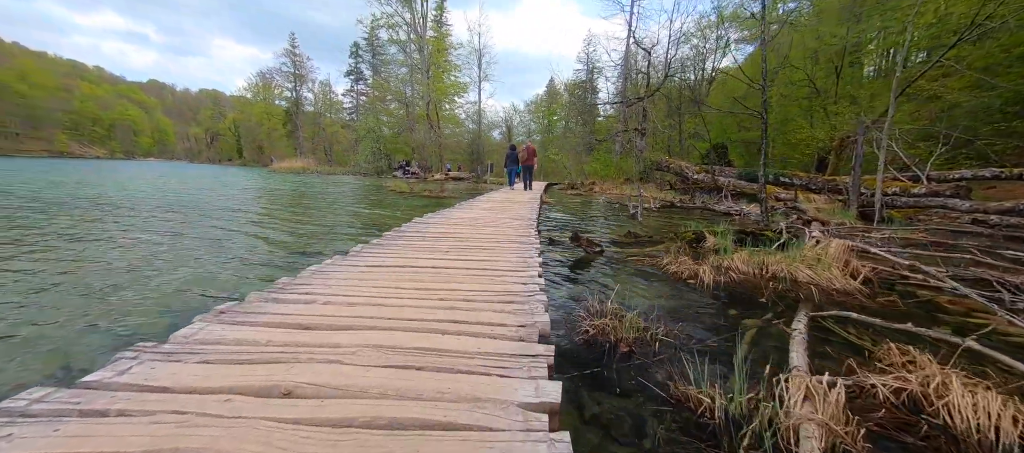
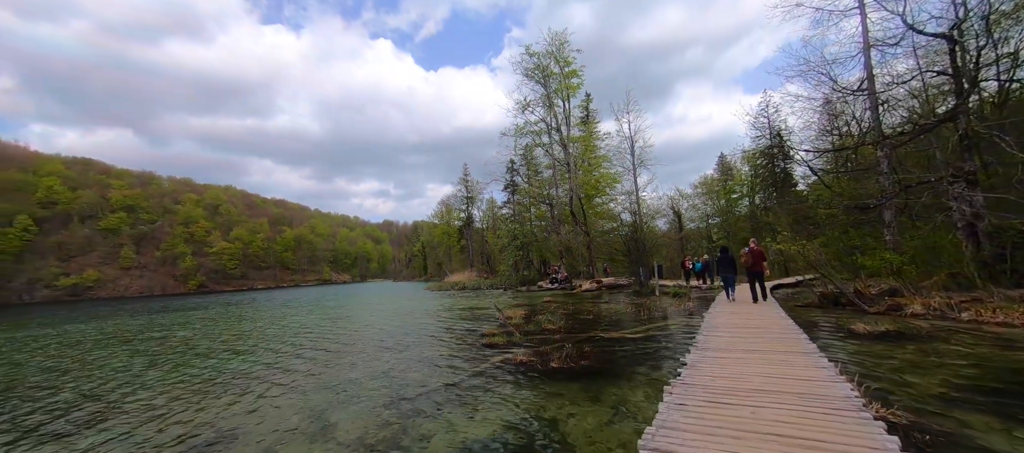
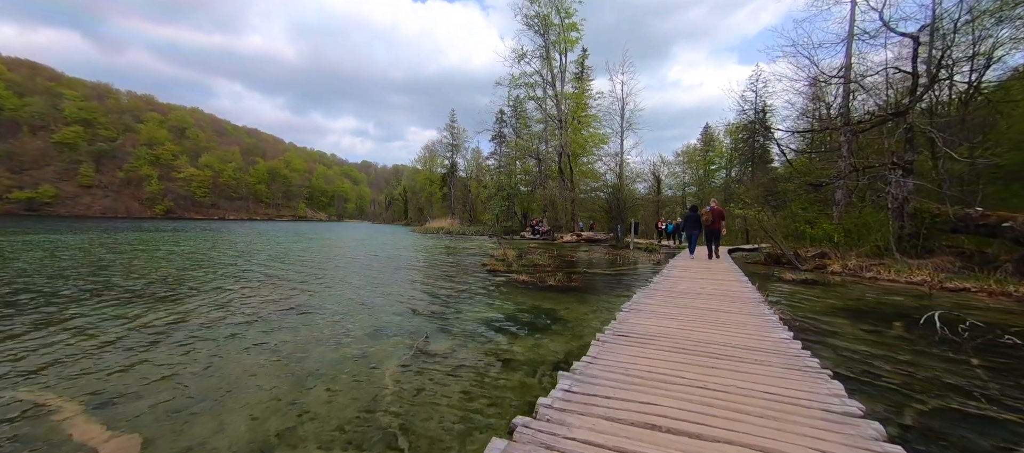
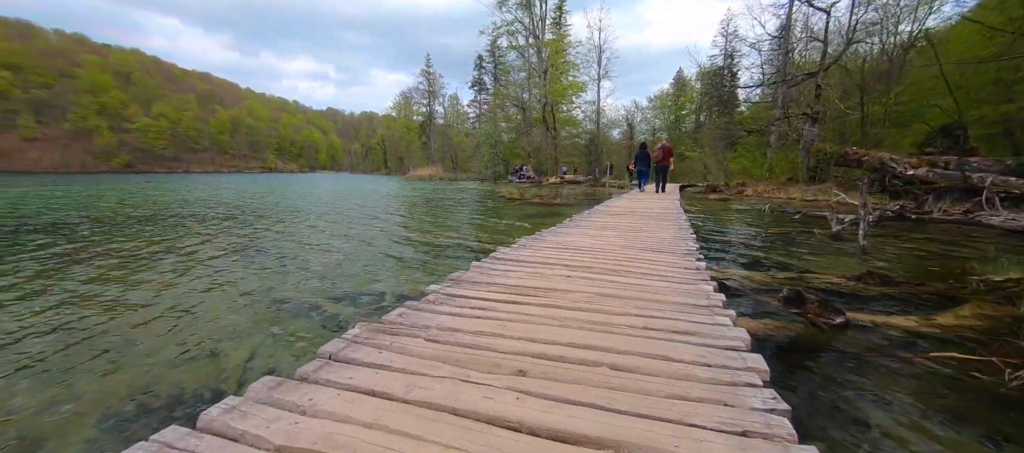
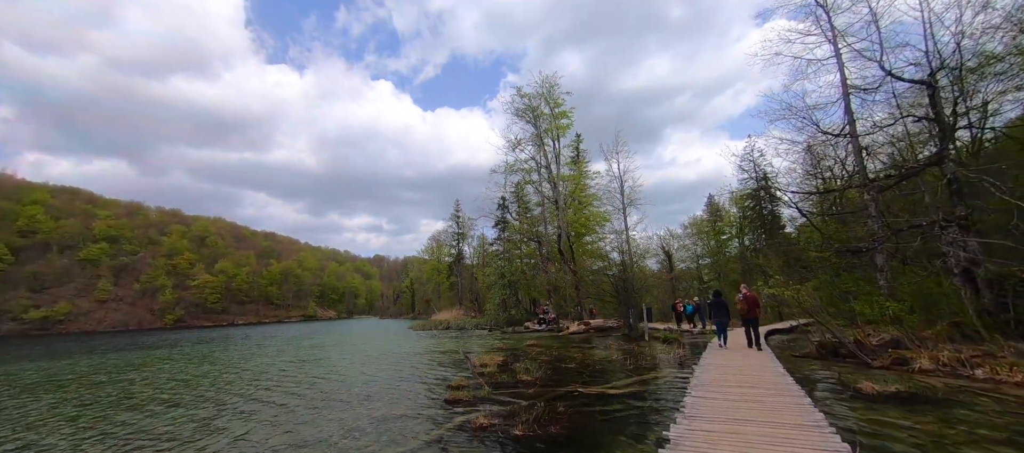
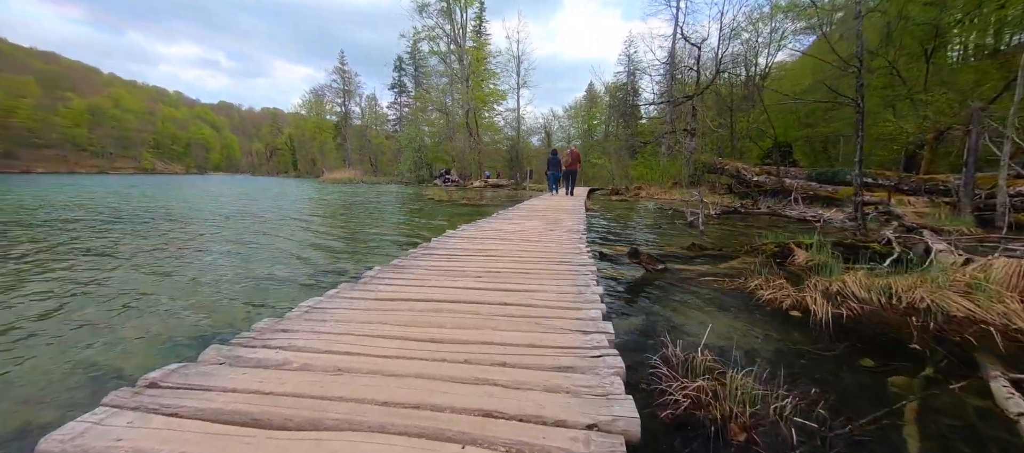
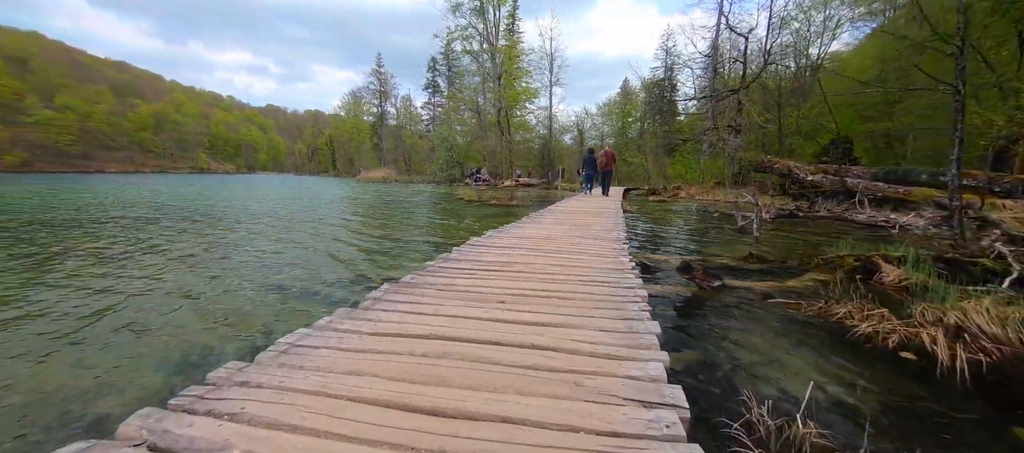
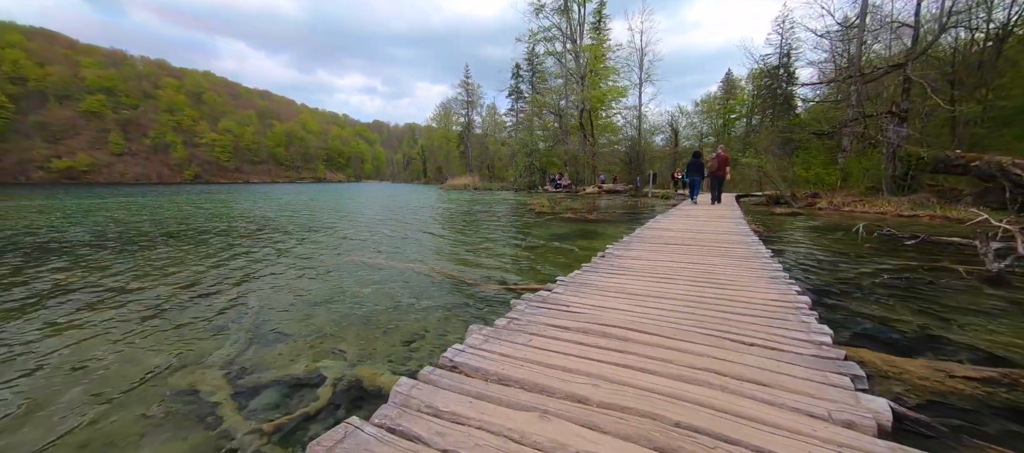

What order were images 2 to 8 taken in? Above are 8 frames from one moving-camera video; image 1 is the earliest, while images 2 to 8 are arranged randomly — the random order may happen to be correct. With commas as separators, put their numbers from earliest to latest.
6, 7, 4, 8, 3, 2, 5
